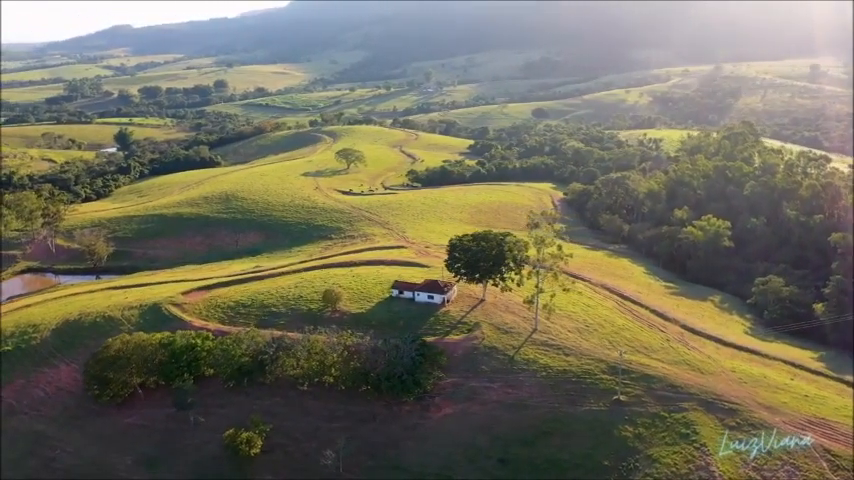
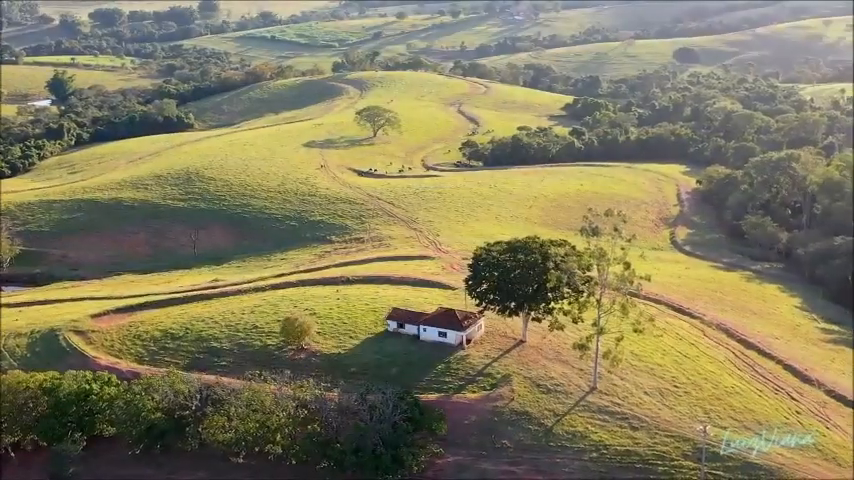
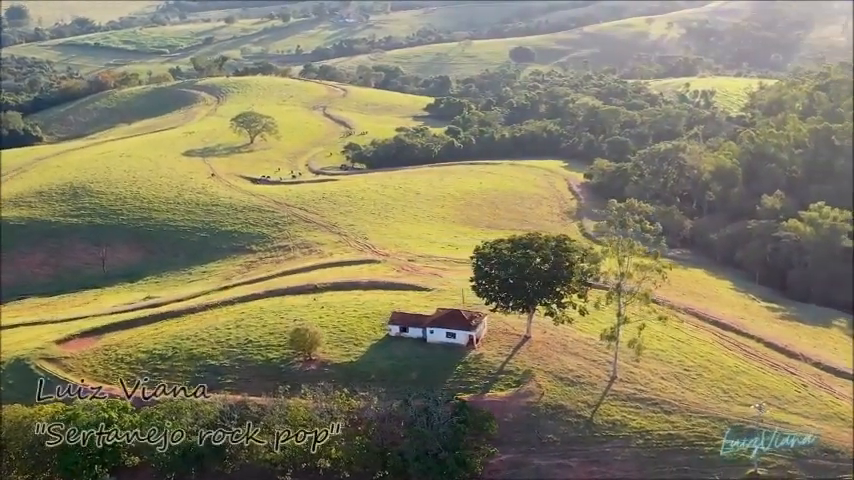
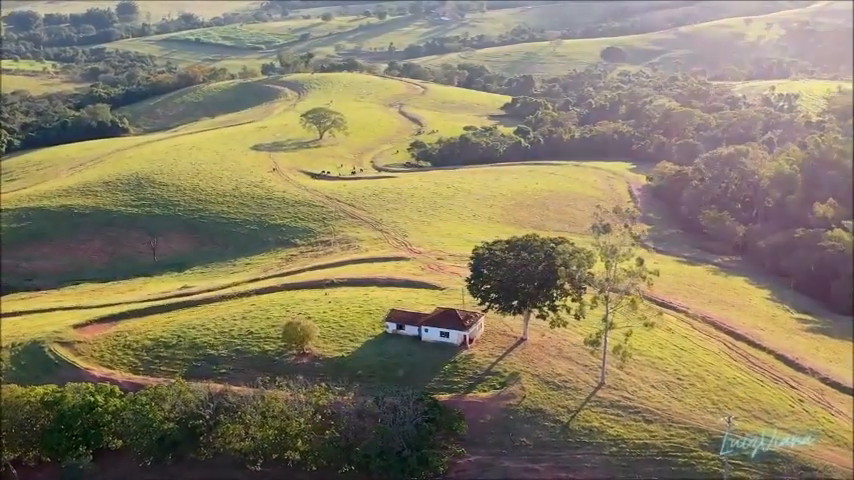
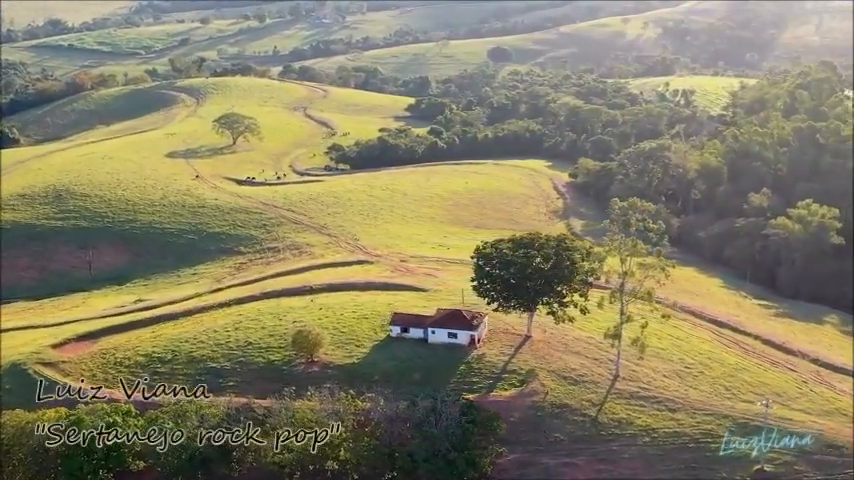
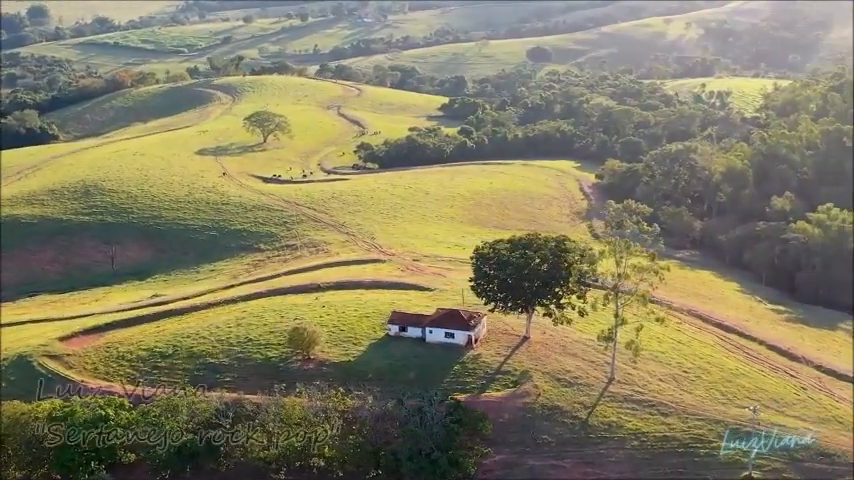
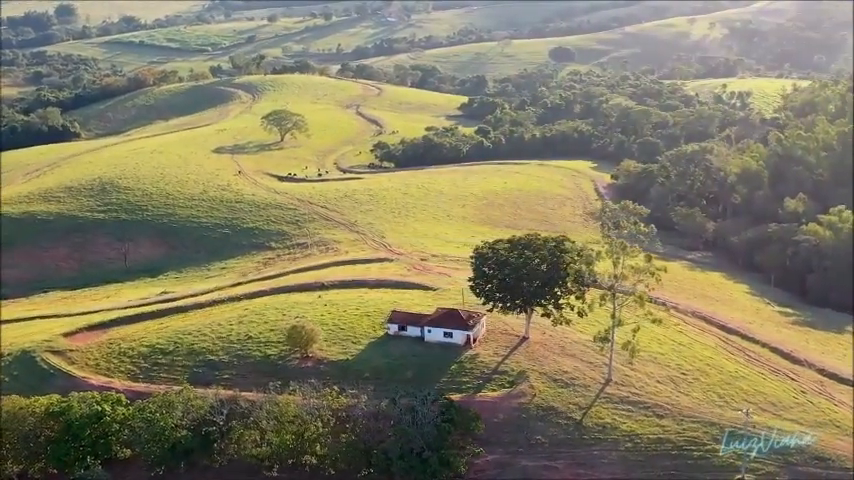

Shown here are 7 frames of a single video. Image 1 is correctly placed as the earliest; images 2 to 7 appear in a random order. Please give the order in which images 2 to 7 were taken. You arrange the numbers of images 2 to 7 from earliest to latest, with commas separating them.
2, 4, 7, 6, 3, 5
